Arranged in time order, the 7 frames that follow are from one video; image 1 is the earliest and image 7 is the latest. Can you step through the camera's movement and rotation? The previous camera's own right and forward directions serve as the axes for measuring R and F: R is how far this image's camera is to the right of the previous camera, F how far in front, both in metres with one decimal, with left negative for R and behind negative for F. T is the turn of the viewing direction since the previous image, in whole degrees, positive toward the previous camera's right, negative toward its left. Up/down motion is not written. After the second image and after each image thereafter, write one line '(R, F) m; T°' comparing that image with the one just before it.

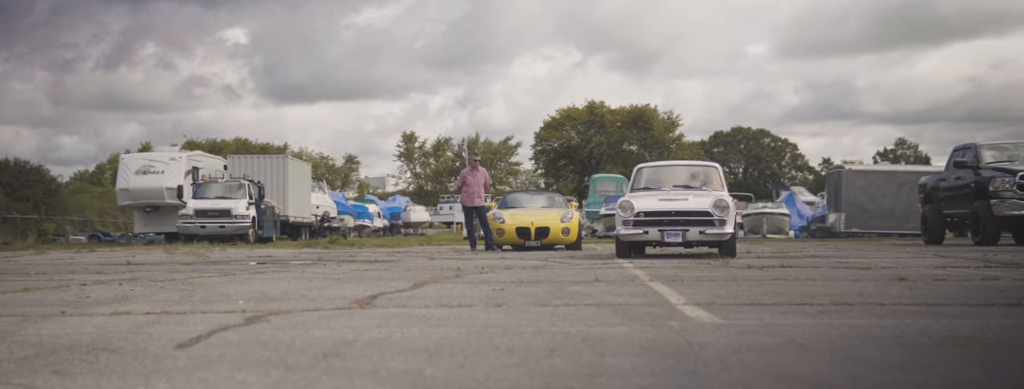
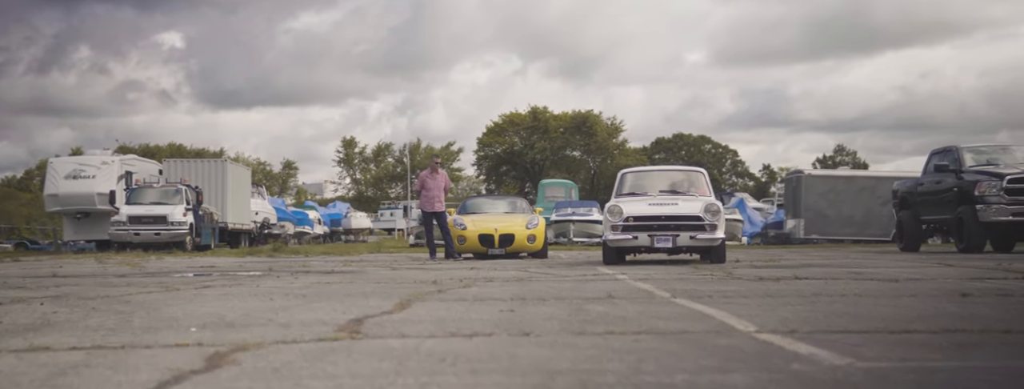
(-0.4, +0.9) m; +4°
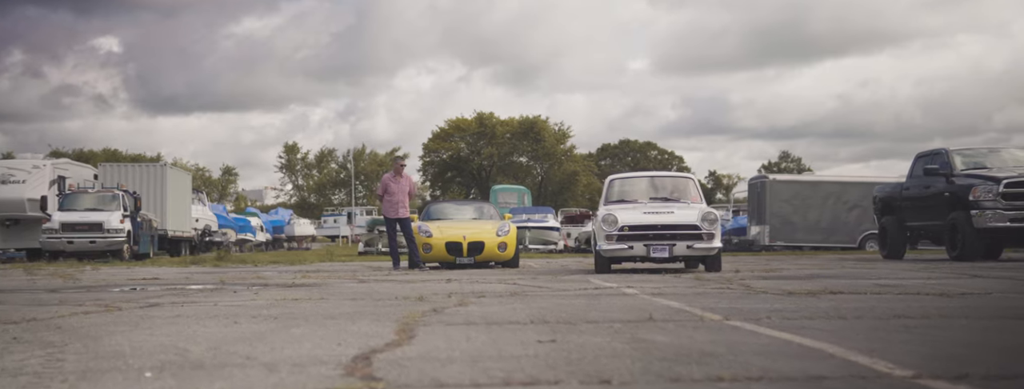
(-0.4, +0.9) m; +4°
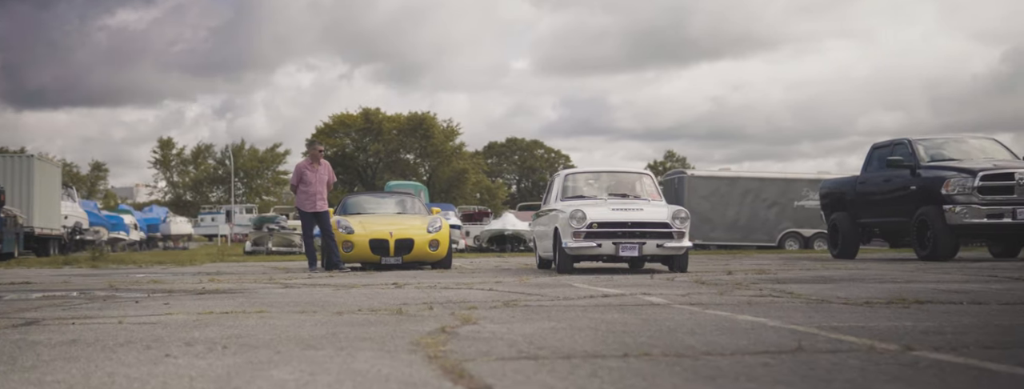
(-0.7, +1.5) m; +7°
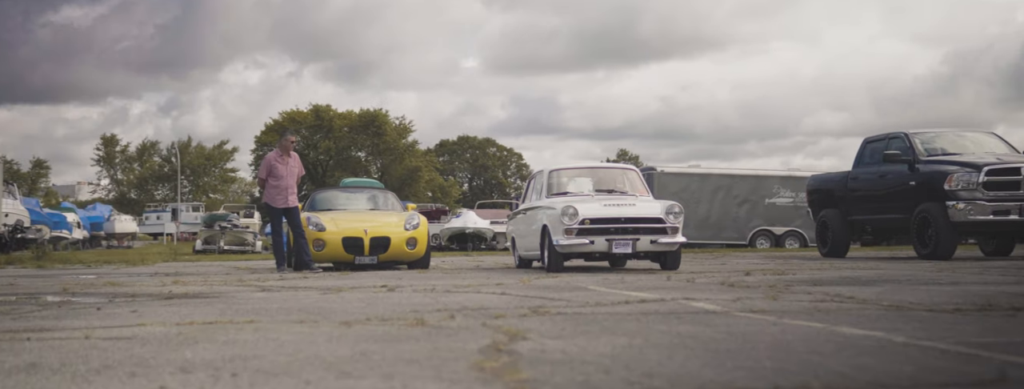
(-0.5, +0.8) m; +3°
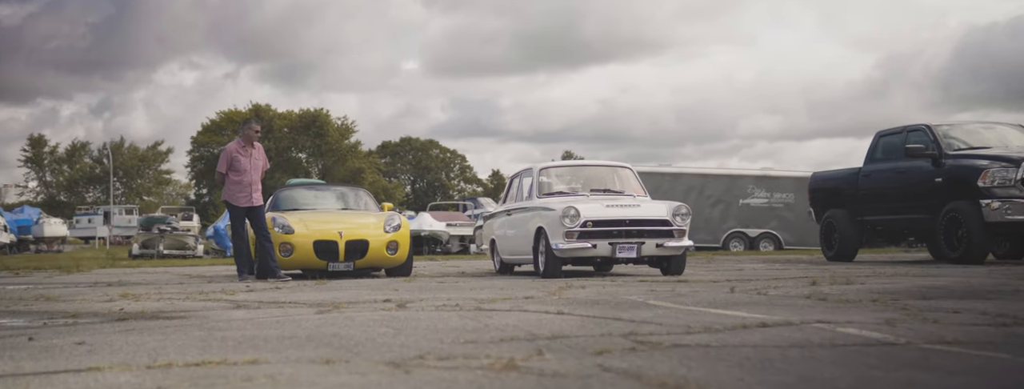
(-0.7, +1.4) m; +4°
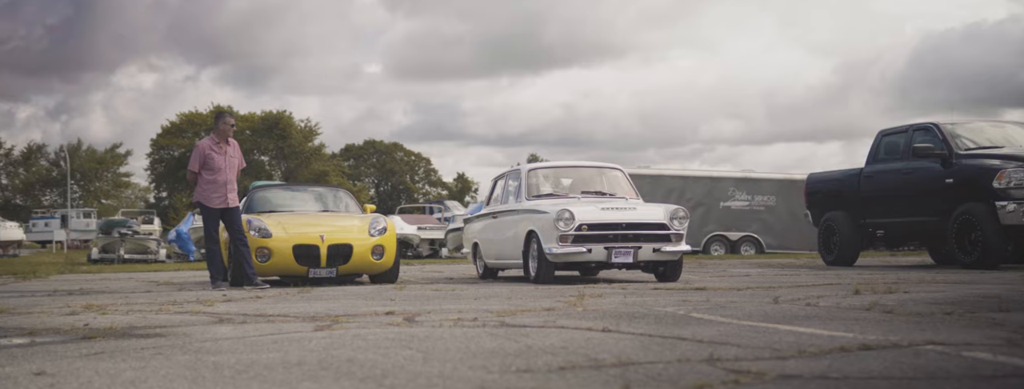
(-0.4, +0.7) m; +2°
